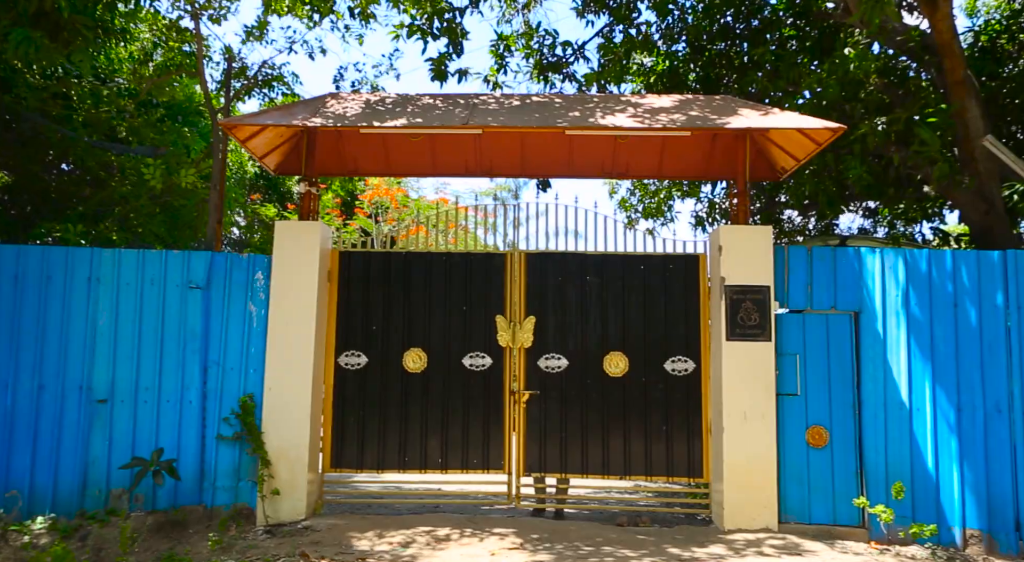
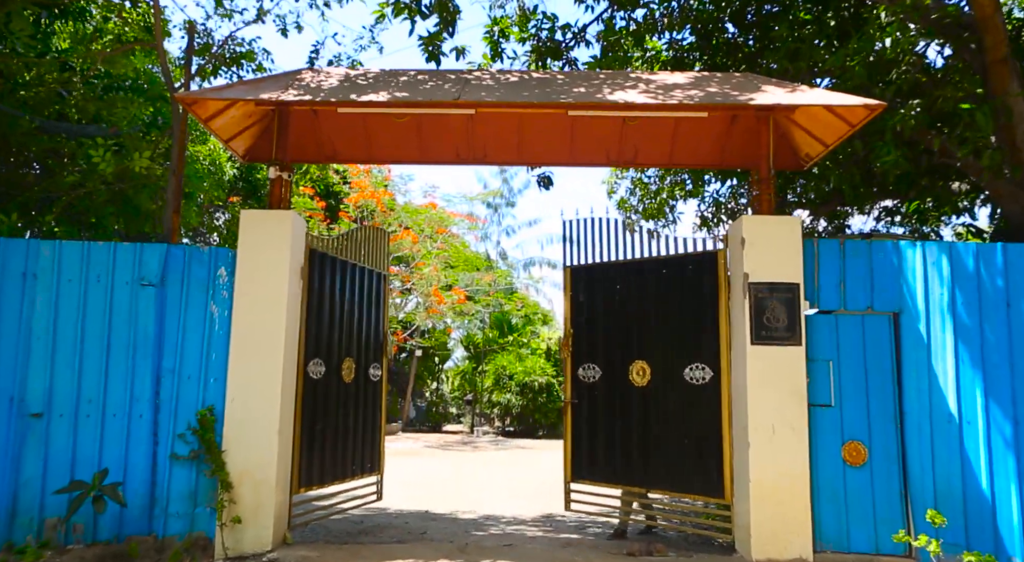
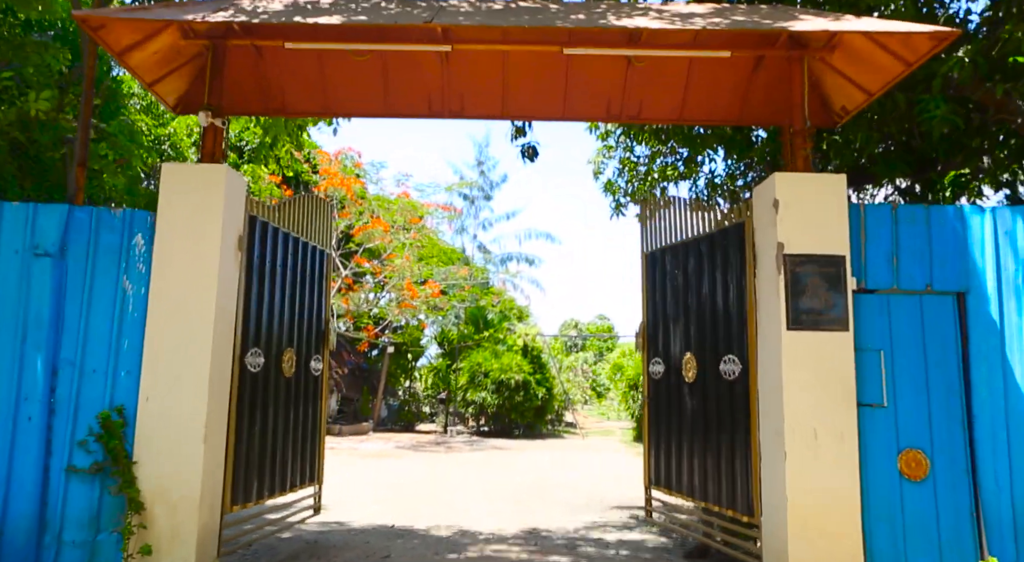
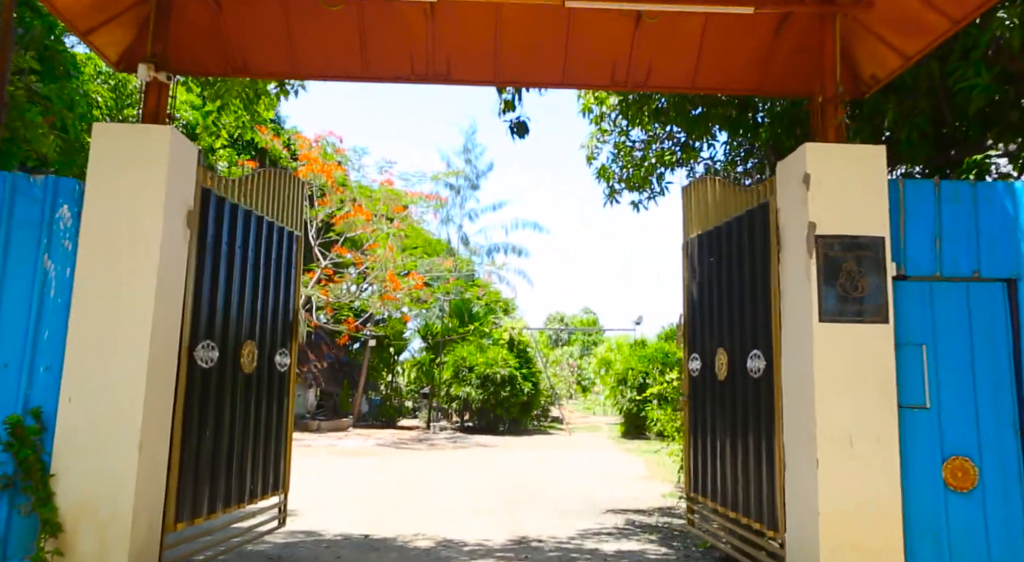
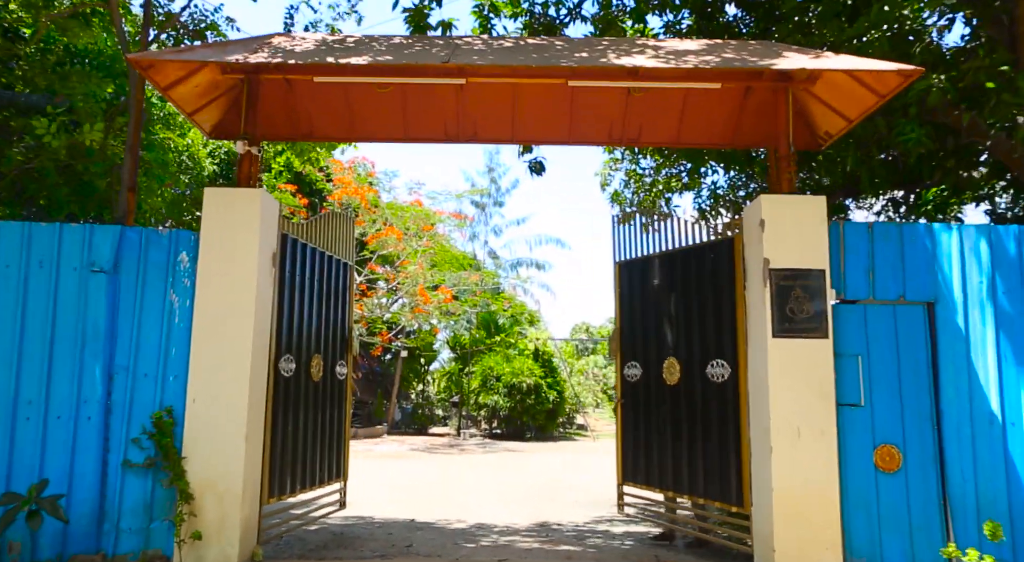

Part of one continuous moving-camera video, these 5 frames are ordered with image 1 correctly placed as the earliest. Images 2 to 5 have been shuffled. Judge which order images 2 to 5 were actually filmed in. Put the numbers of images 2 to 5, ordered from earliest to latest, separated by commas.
2, 5, 3, 4
